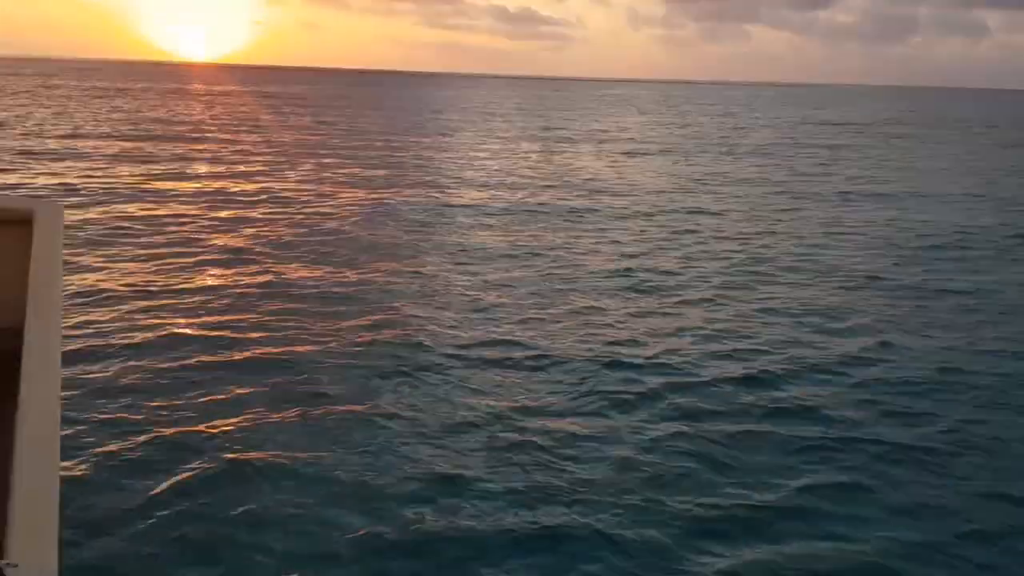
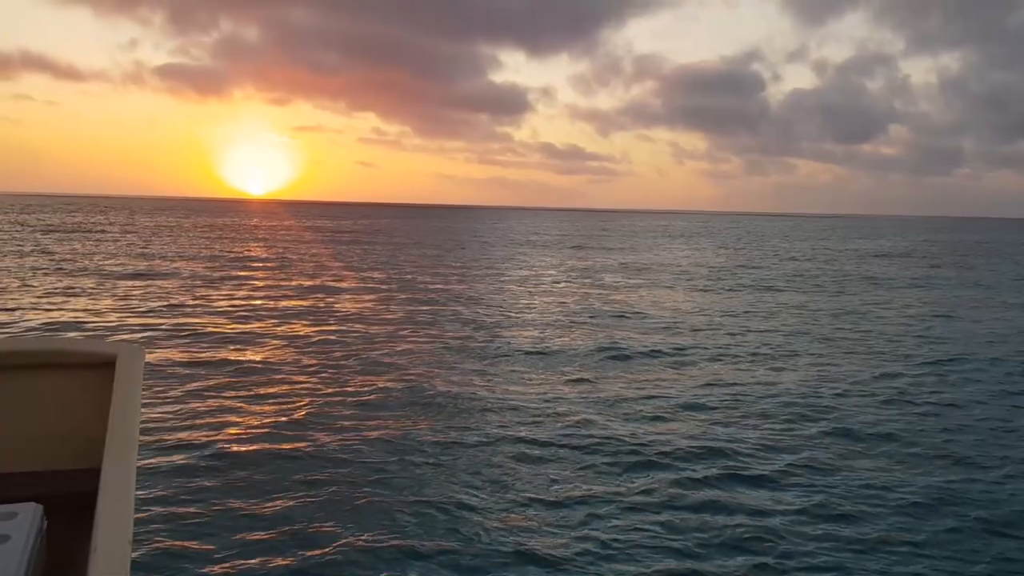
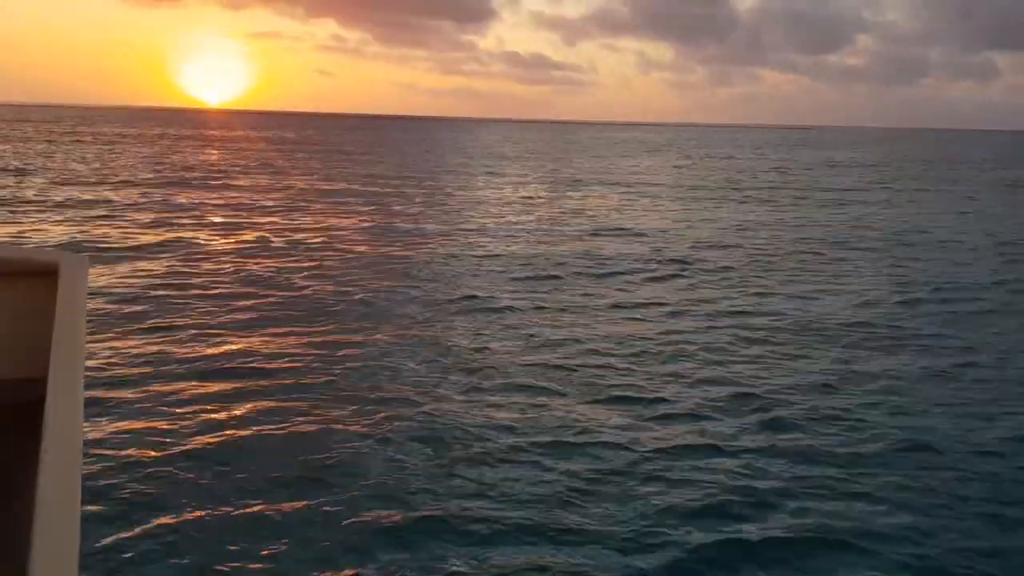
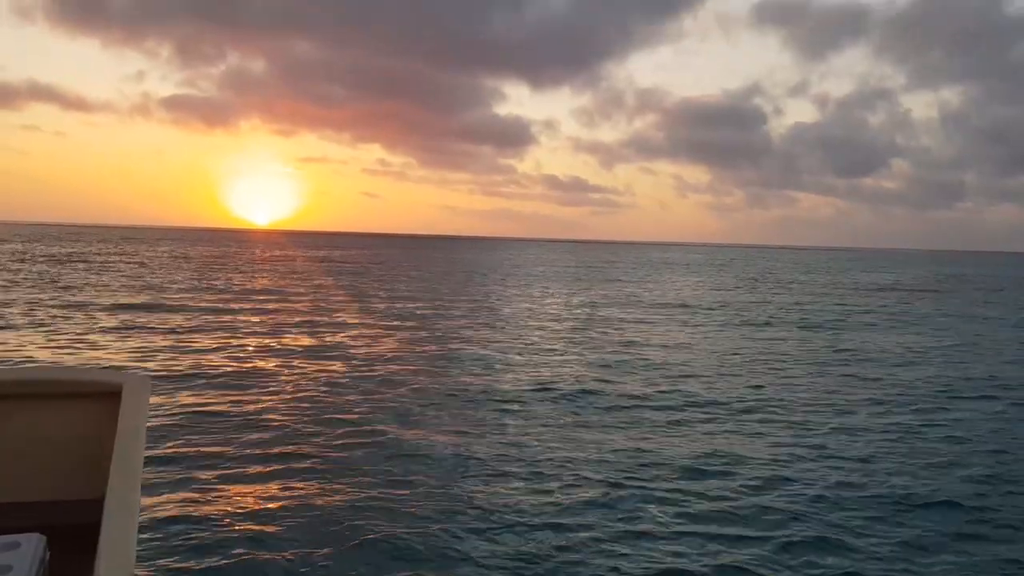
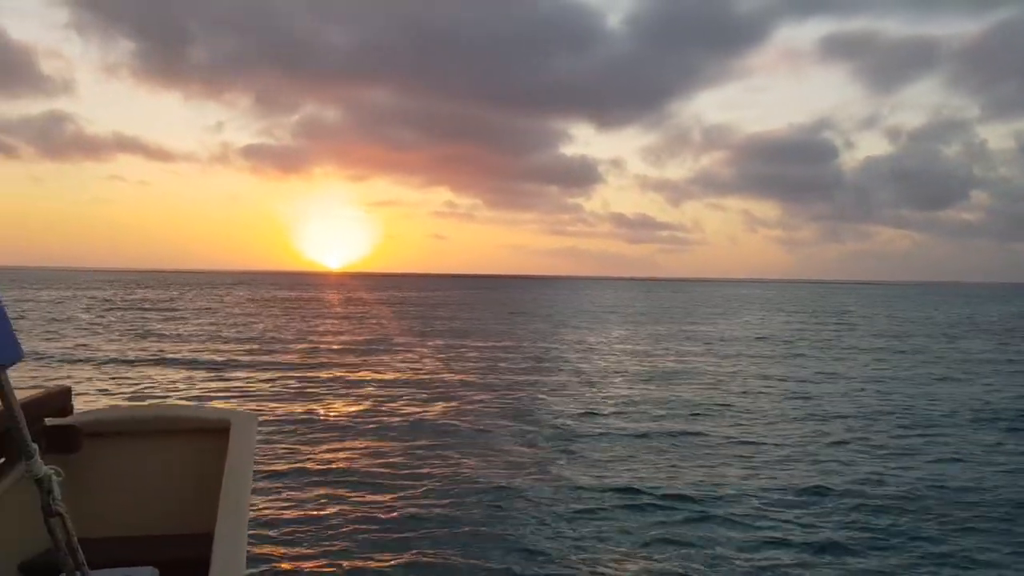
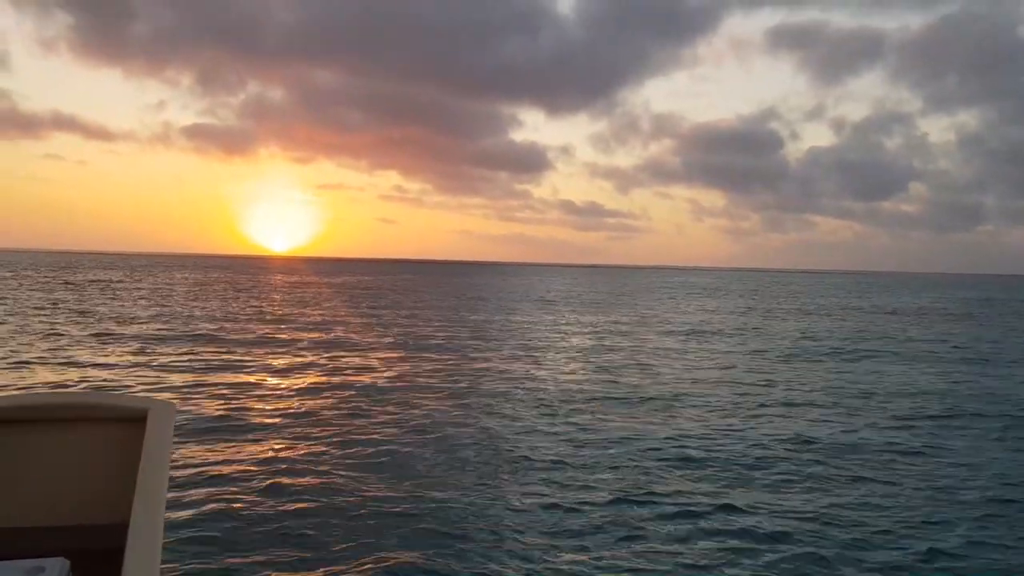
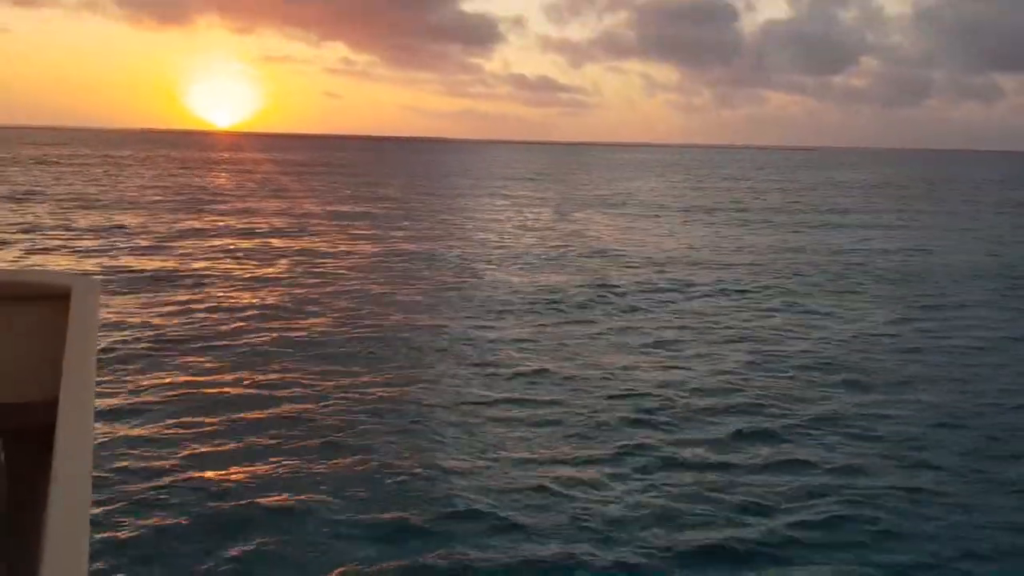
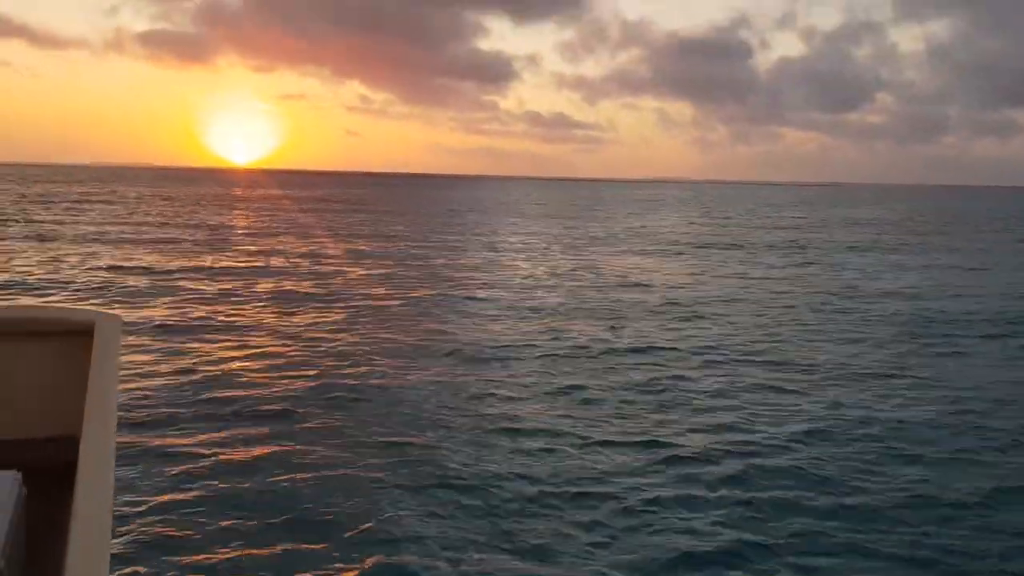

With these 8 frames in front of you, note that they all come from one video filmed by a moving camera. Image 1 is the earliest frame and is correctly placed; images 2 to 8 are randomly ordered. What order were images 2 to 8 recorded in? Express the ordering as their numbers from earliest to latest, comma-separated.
3, 7, 8, 2, 4, 6, 5
